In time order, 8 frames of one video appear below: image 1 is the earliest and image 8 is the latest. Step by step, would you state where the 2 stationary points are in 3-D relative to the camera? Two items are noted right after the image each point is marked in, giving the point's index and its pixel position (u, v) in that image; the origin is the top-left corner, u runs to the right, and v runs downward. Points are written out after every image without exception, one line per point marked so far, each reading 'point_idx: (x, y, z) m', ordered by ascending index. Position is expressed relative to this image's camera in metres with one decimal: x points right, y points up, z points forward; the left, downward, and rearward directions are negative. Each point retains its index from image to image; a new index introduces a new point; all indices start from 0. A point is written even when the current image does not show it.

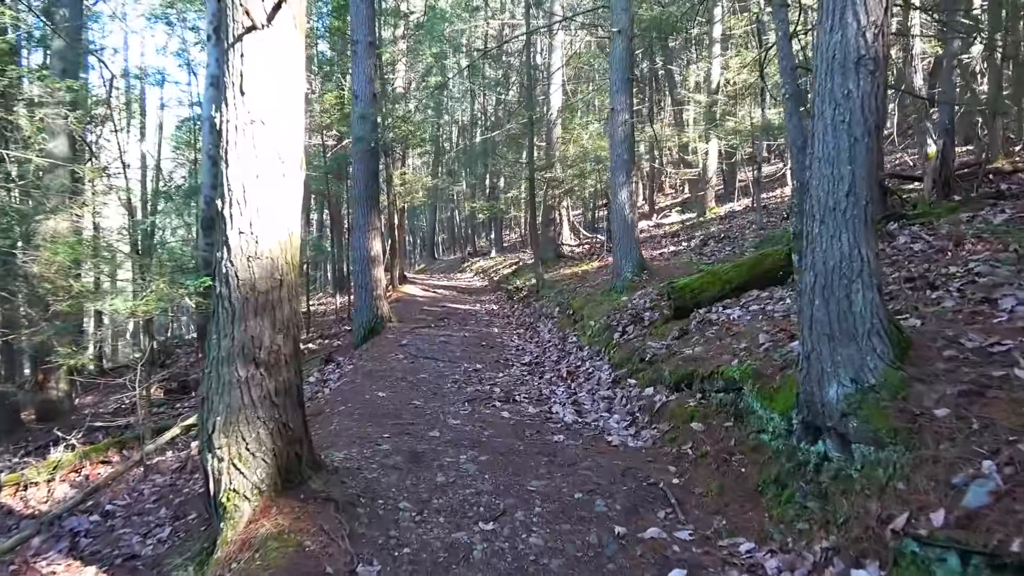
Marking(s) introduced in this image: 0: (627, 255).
0: (+1.5, +0.4, +9.9) m
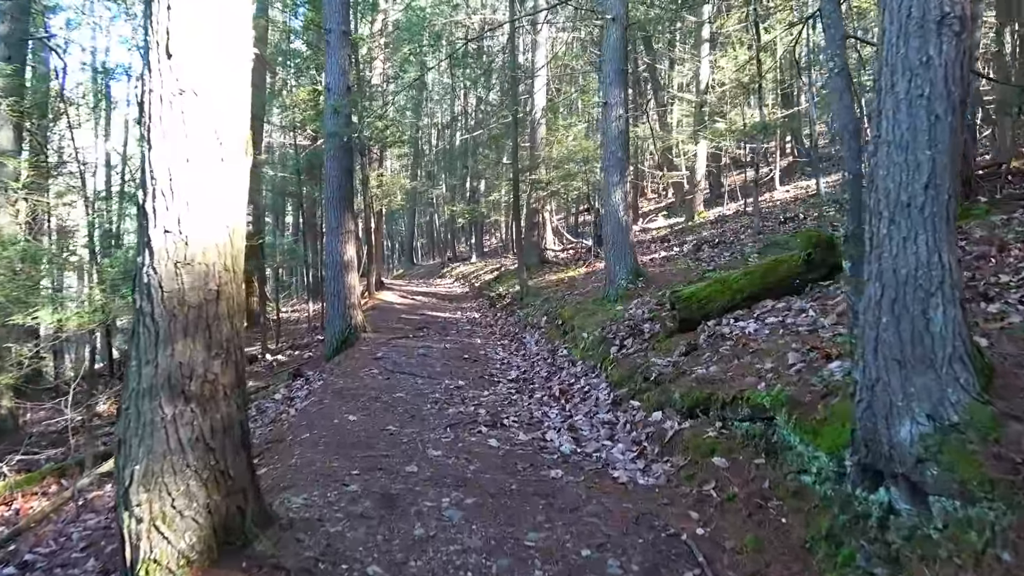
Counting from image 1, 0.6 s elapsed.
0: (+1.3, +0.3, +9.2) m
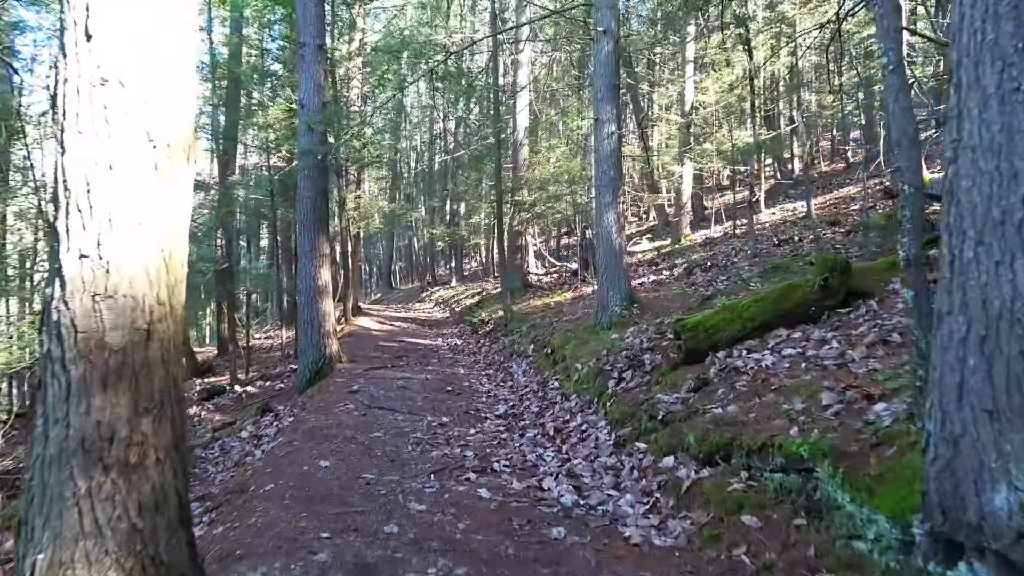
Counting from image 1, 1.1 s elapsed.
0: (+1.2, 0.0, +8.6) m
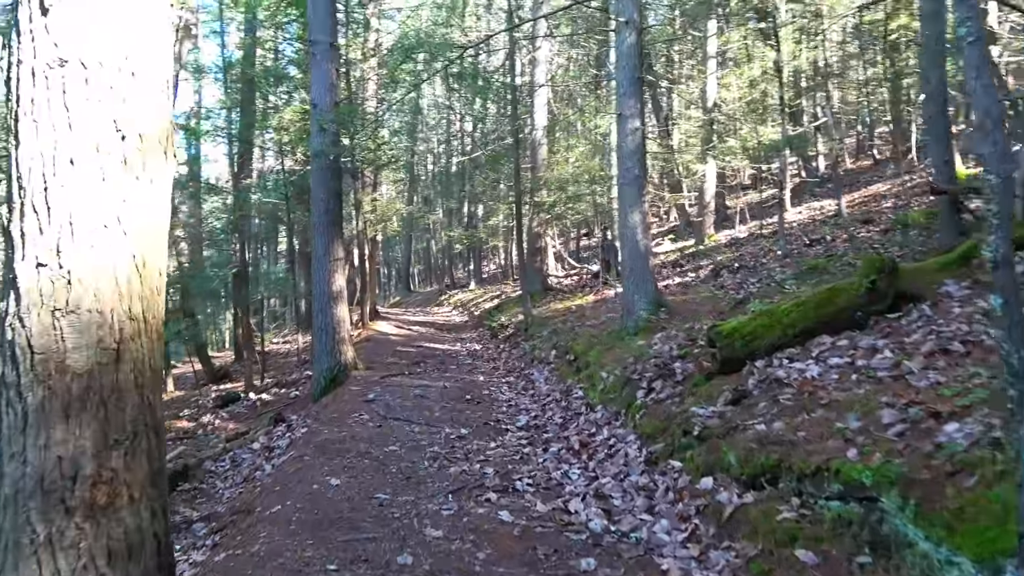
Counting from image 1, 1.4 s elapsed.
0: (+1.4, 0.0, +8.2) m
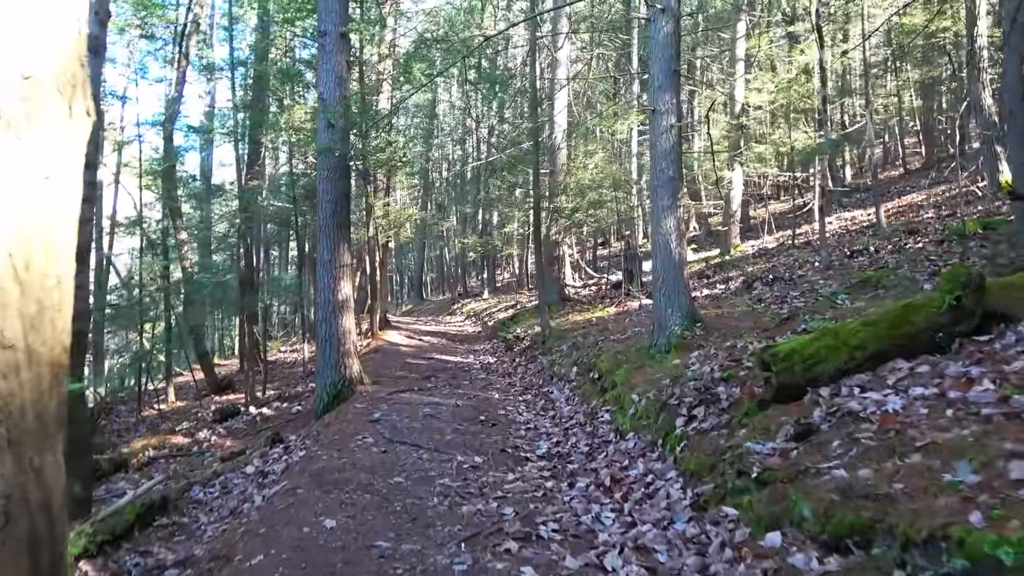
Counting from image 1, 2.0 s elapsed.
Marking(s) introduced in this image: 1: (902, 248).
0: (+1.6, -0.1, +7.5) m
1: (+5.1, +0.5, +9.7) m
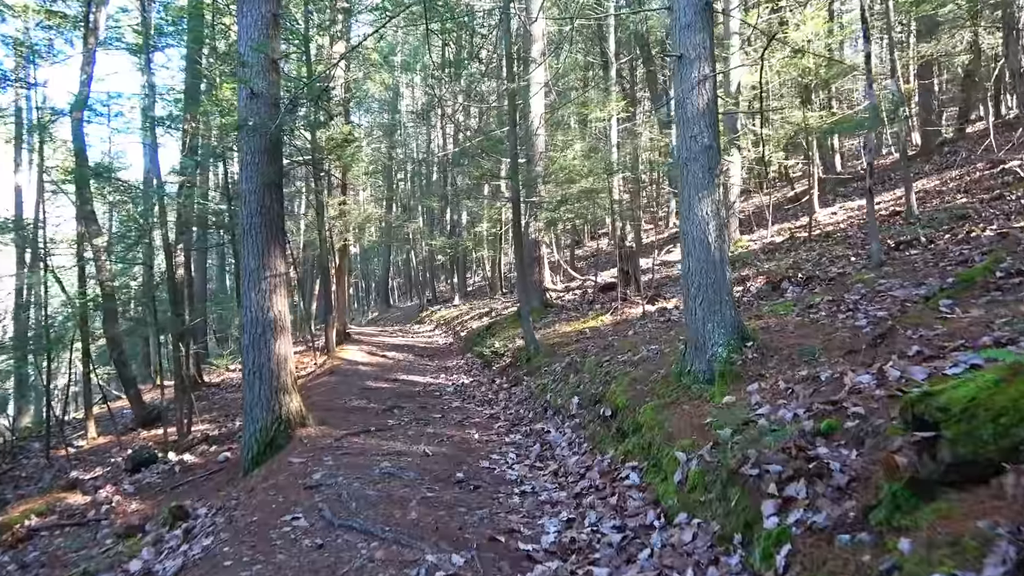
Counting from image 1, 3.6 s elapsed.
0: (+1.5, -0.2, +5.6) m
1: (+4.9, +0.6, +7.9) m
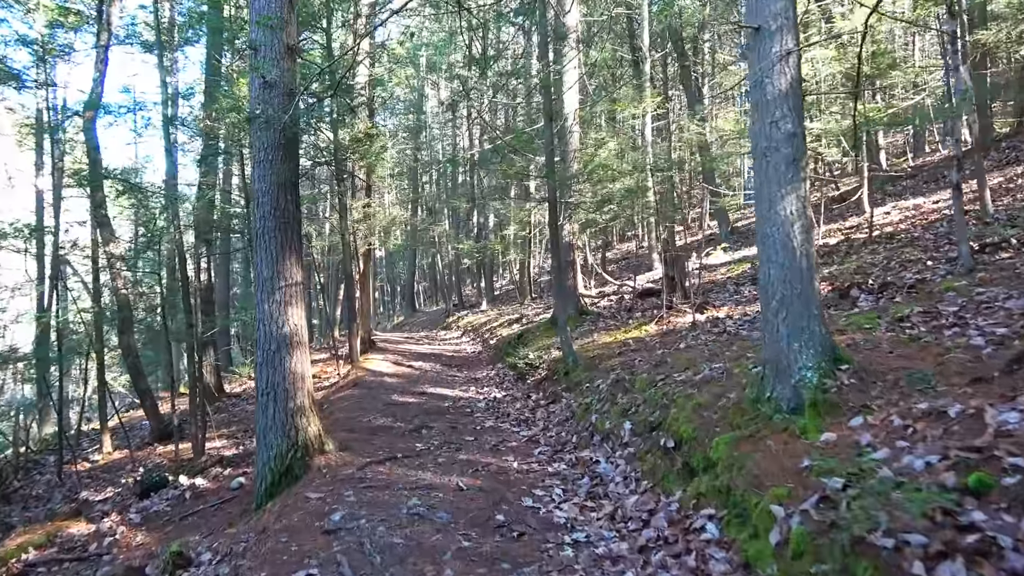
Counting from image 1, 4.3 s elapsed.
0: (+1.8, -0.3, +4.7) m
1: (+5.3, +0.5, +7.0) m
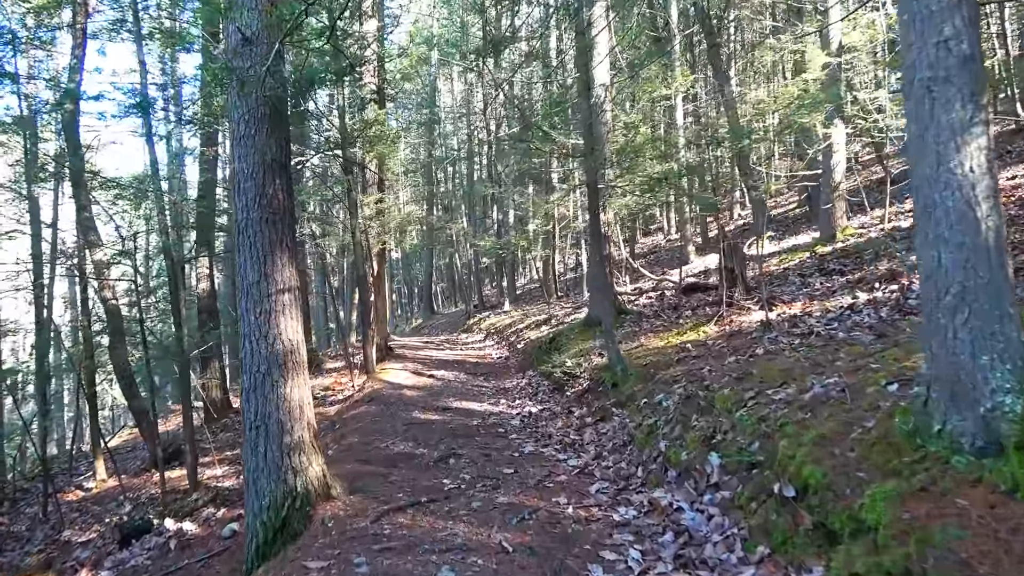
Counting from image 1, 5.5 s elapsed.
0: (+2.1, -0.2, +3.3) m
1: (+5.6, +0.6, +5.5) m
